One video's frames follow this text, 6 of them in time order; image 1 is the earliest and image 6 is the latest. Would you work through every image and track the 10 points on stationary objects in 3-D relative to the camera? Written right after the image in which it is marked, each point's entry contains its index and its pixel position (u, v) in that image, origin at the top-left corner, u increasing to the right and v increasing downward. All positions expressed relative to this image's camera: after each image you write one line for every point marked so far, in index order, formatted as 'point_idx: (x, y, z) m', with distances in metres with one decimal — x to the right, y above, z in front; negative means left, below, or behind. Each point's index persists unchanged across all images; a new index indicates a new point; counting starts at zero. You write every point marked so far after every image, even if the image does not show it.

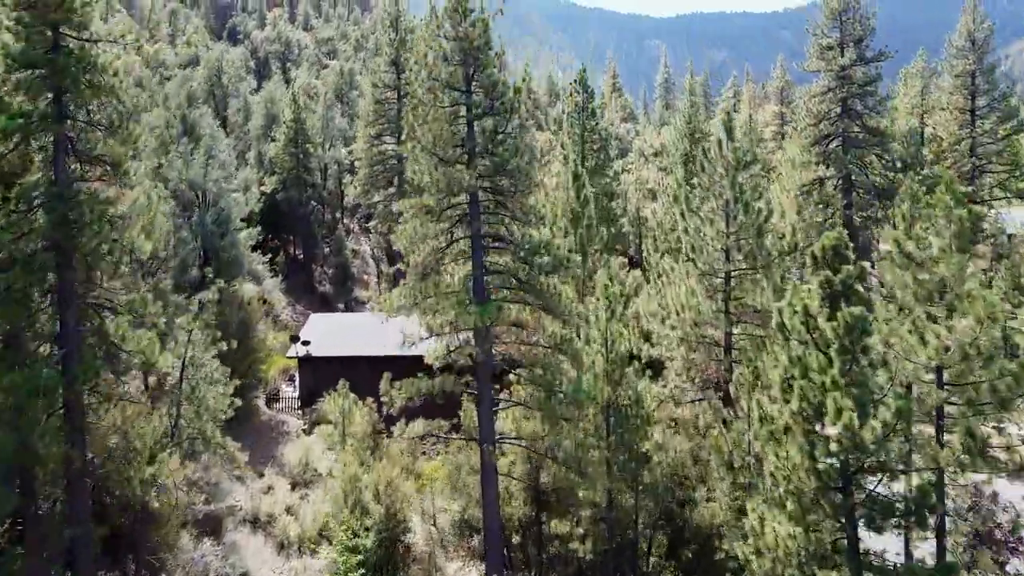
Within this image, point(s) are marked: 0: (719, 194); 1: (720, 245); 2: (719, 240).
0: (+4.6, +2.0, +18.0) m
1: (+4.5, +0.9, +17.7) m
2: (+4.5, +1.0, +17.8) m
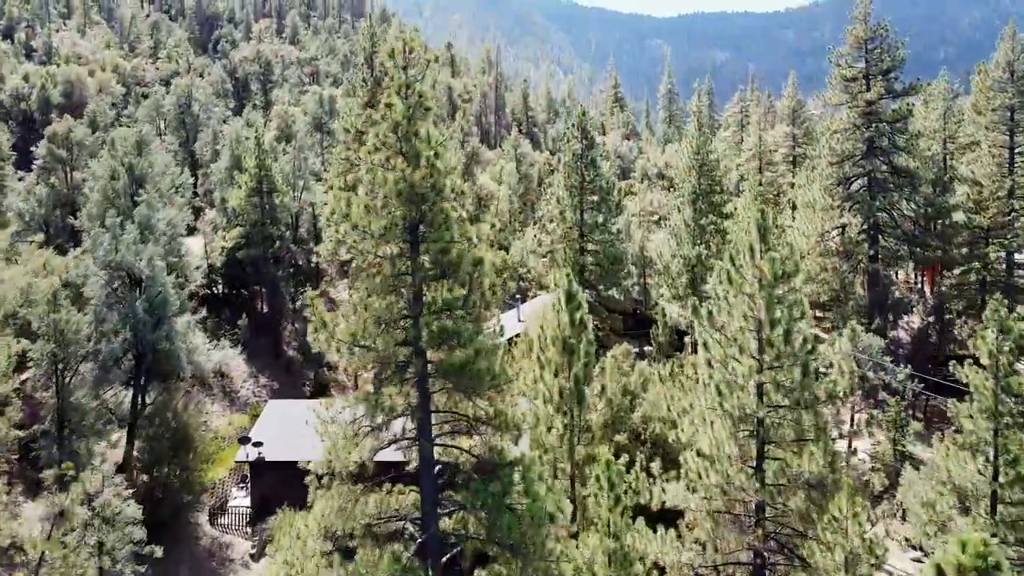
0: (+4.2, -0.5, +14.4) m
1: (+4.1, -1.6, +14.0) m
2: (+4.1, -1.5, +14.1) m
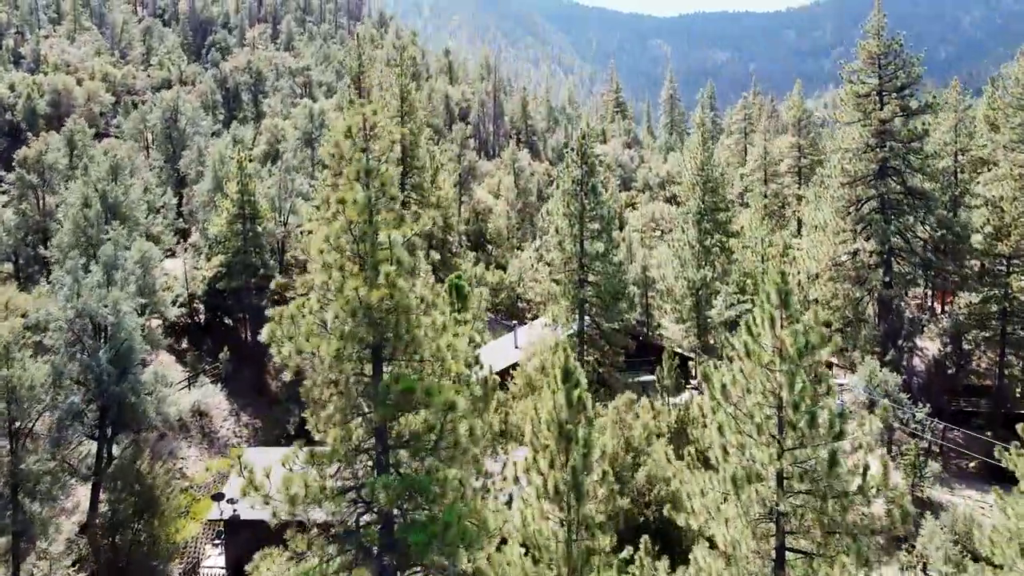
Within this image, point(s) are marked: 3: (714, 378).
0: (+4.1, -1.6, +12.8) m
1: (+4.0, -2.7, +12.5) m
2: (+4.0, -2.6, +12.5) m
3: (+3.5, -1.6, +14.1) m
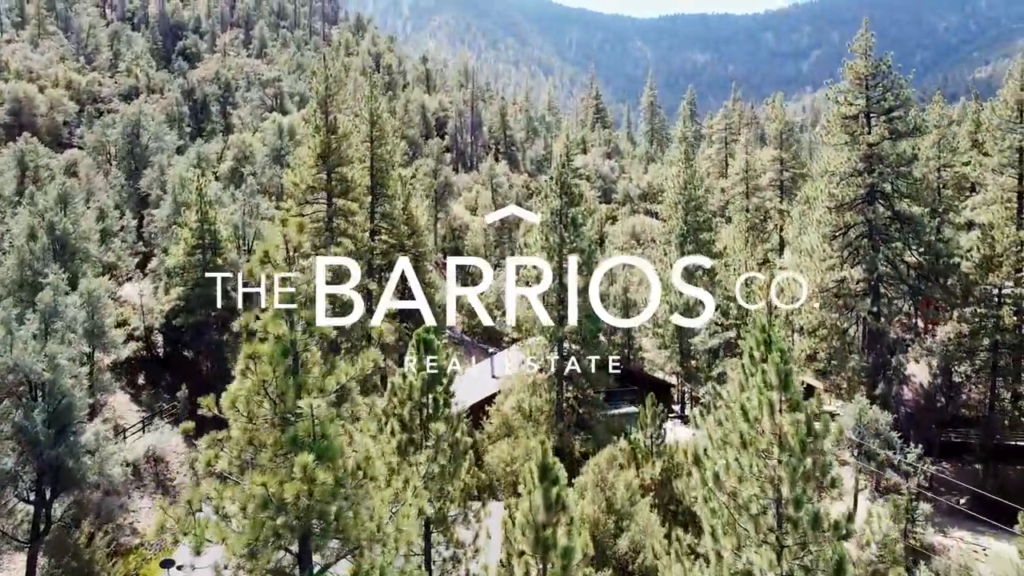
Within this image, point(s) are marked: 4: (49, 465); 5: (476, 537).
0: (+3.6, -2.8, +11.5) m
1: (+3.6, -3.9, +11.2) m
2: (+3.6, -3.8, +11.3) m
3: (+3.0, -2.7, +12.8) m
4: (-10.1, -3.8, +17.9) m
5: (-0.8, -5.3, +17.3) m
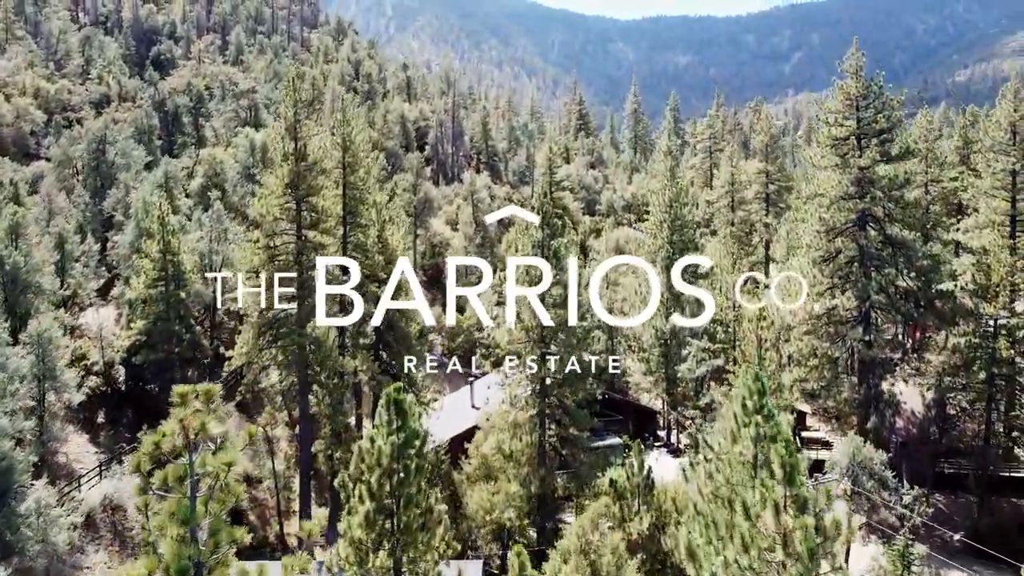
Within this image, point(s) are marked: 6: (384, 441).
0: (+3.3, -3.9, +10.3) m
1: (+3.3, -4.9, +10.0) m
2: (+3.2, -4.9, +10.1) m
3: (+2.7, -3.8, +11.6) m
4: (-10.6, -4.9, +16.4) m
5: (-1.2, -6.4, +16.0) m
6: (-2.5, -3.0, +15.8) m
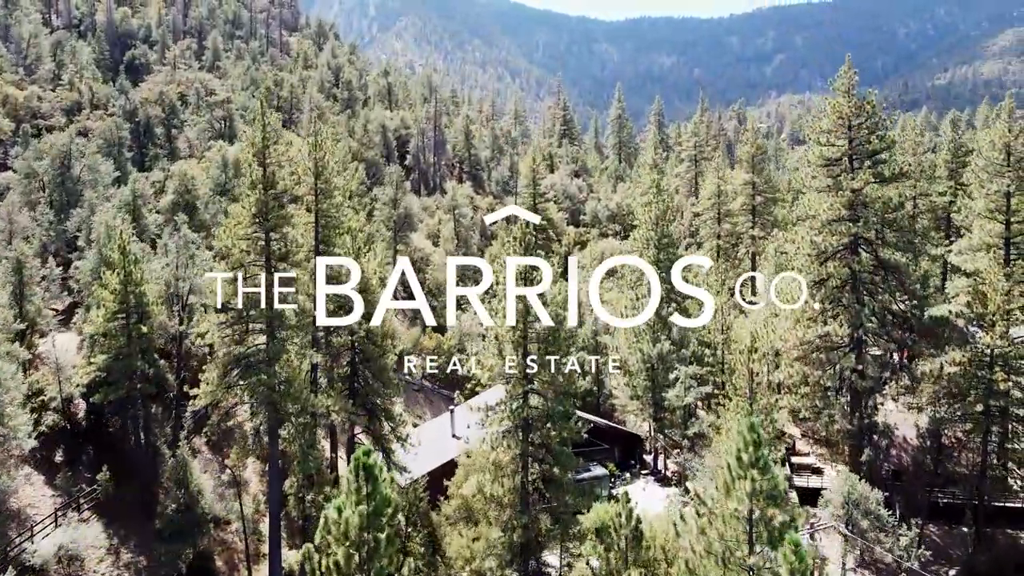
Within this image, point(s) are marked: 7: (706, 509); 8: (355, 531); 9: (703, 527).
0: (+3.0, -4.9, +9.2) m
1: (+3.0, -5.9, +8.9) m
2: (+3.0, -5.9, +9.0) m
3: (+2.4, -4.8, +10.5) m
4: (-11.0, -5.9, +15.0) m
5: (-1.6, -7.4, +14.8) m
6: (-2.9, -4.0, +14.5) m
7: (+4.7, -5.3, +19.8) m
8: (-2.8, -4.3, +14.3) m
9: (+4.4, -5.5, +18.9) m
